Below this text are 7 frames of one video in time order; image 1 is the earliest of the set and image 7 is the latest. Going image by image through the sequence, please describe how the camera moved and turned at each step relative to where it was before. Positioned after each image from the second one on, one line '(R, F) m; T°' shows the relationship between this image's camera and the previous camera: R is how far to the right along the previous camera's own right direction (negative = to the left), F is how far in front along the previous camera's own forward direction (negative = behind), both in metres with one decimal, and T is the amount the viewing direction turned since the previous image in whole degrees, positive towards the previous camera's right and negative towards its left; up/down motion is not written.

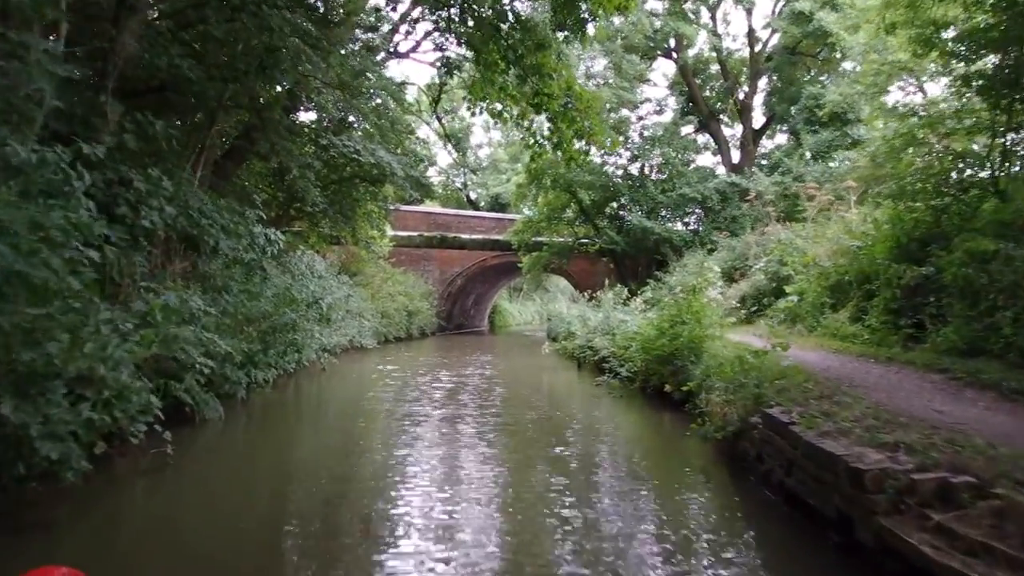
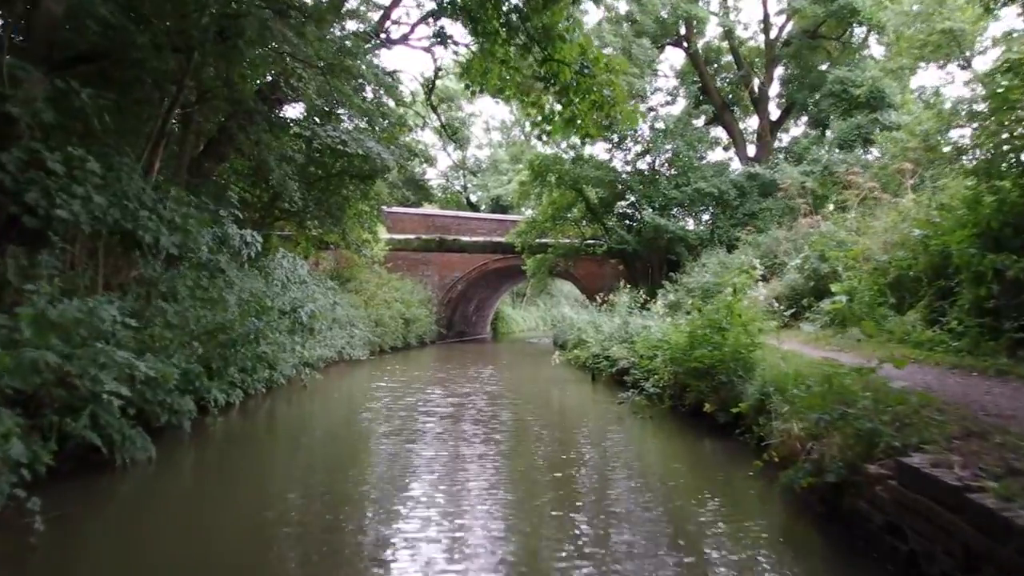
(0.0, +1.3) m; 0°
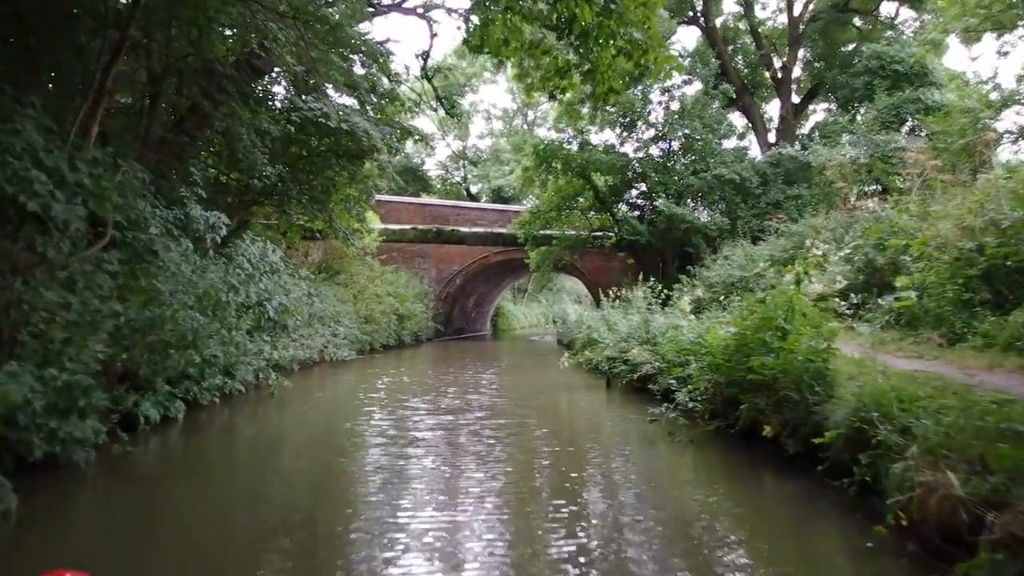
(0.0, +1.4) m; 0°
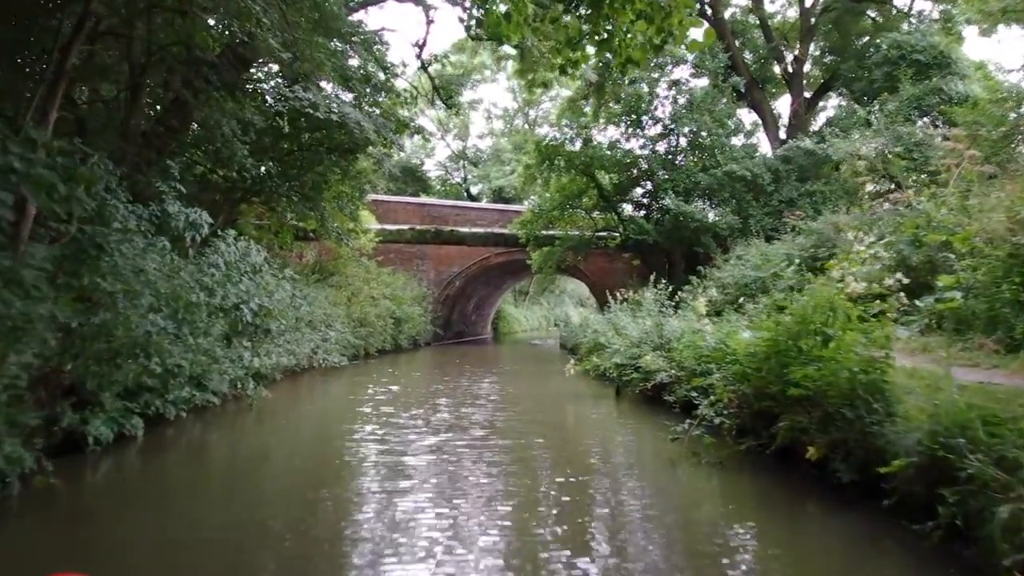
(0.0, +0.7) m; 0°
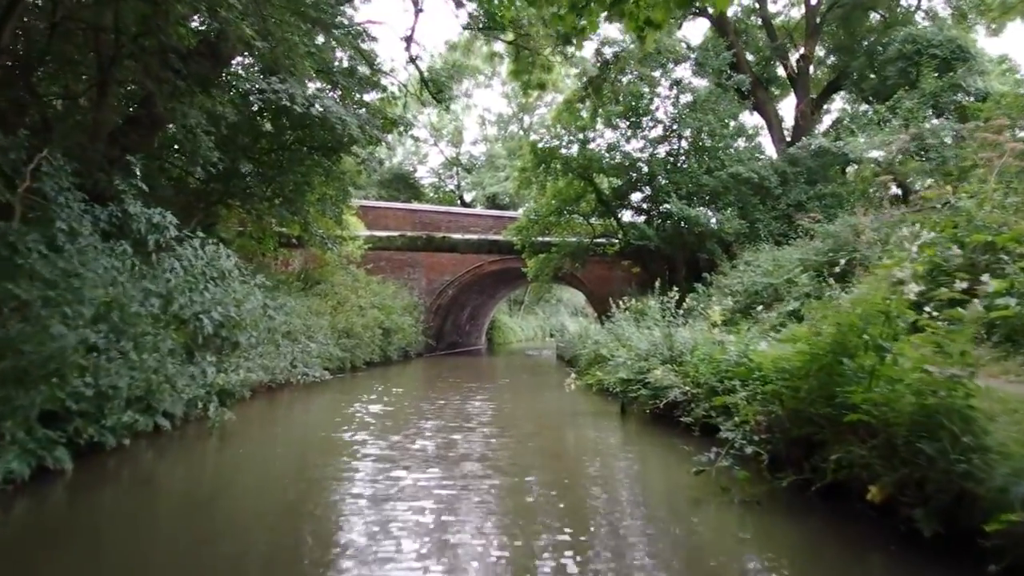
(0.0, +0.8) m; 0°
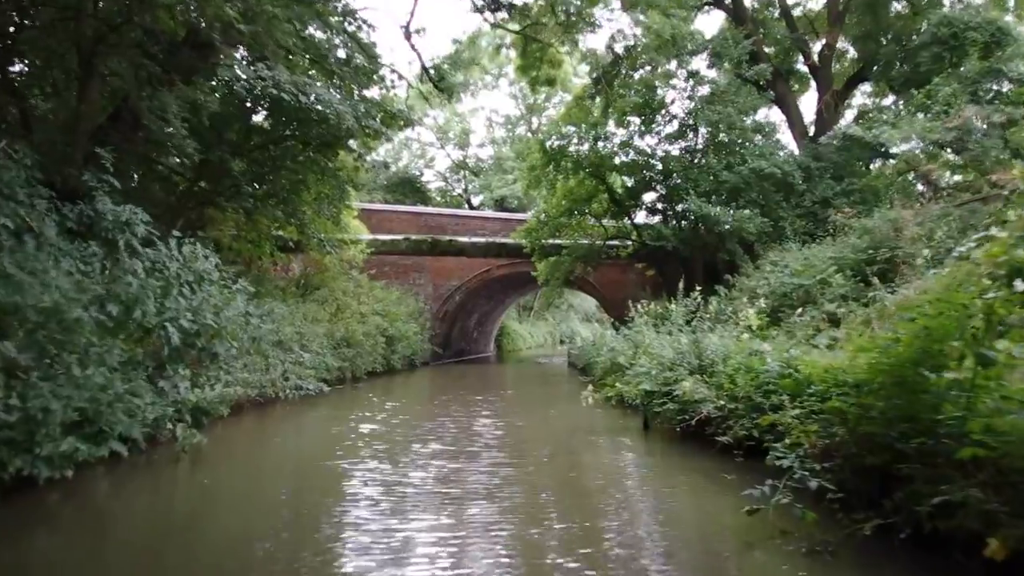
(0.0, +0.8) m; -1°
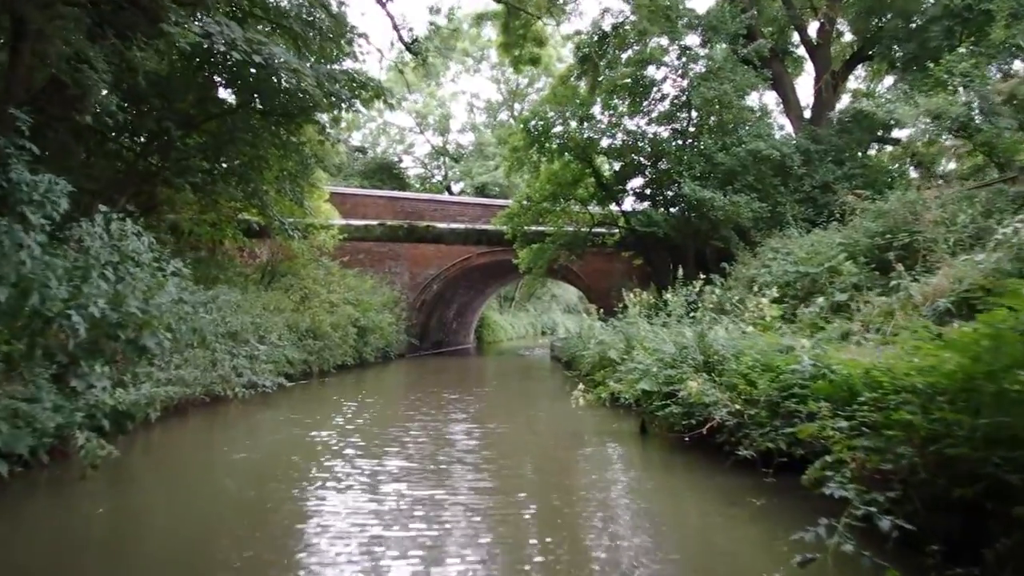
(0.0, +0.9) m; +1°
